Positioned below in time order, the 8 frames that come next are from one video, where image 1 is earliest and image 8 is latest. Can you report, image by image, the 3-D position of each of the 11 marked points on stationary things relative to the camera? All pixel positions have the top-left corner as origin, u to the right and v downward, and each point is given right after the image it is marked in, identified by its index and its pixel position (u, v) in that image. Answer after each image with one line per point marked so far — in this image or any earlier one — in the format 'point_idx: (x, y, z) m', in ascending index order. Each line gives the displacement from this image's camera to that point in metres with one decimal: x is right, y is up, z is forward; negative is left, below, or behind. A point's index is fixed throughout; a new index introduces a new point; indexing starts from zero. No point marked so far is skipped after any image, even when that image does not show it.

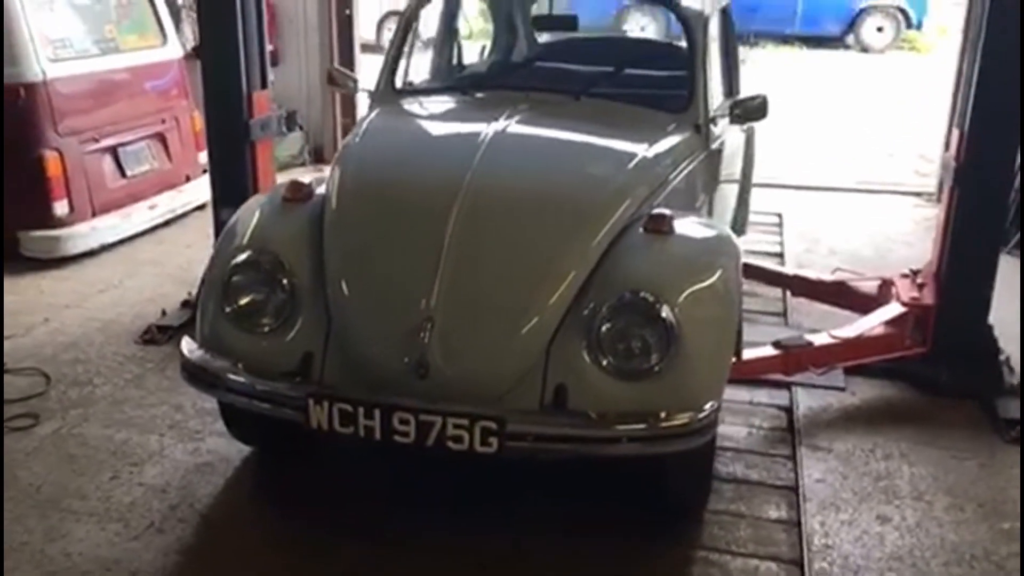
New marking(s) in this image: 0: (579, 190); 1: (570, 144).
0: (+0.2, +0.3, +2.7) m
1: (+0.2, +0.4, +2.9) m
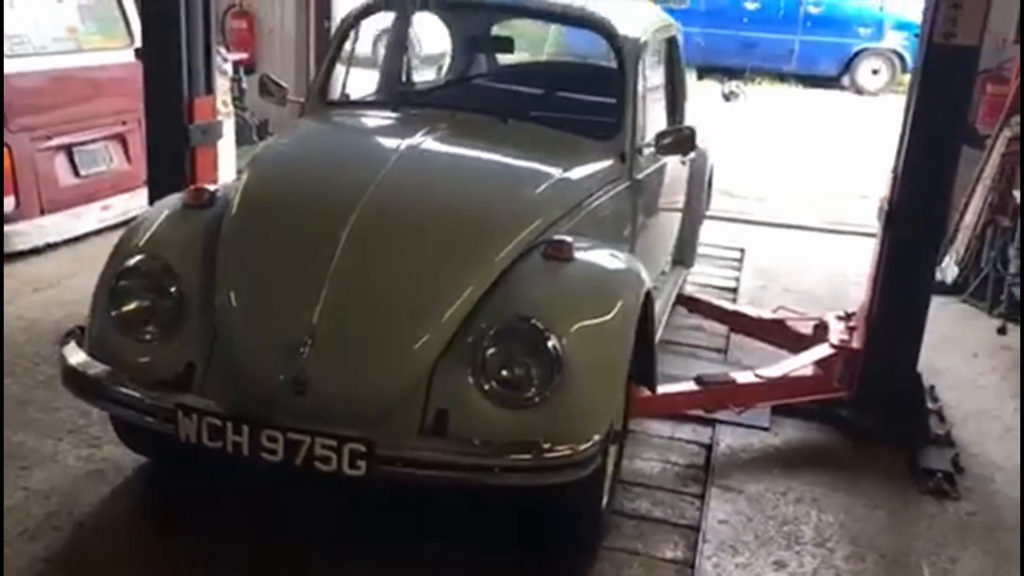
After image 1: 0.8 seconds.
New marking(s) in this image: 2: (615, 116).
0: (-0.1, +0.2, +2.6) m
1: (-0.1, +0.4, +2.8) m
2: (+0.3, +0.6, +3.2) m
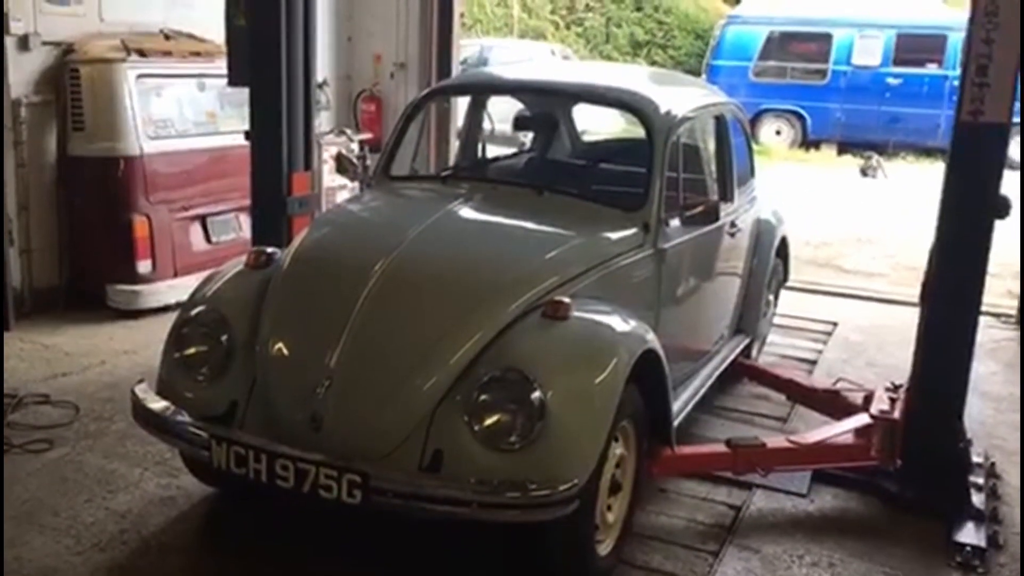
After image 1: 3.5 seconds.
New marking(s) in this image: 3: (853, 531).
0: (0.0, +0.1, +2.9) m
1: (0.0, +0.2, +3.1) m
2: (+0.5, +0.4, +3.4) m
3: (+1.2, -0.8, +3.3) m
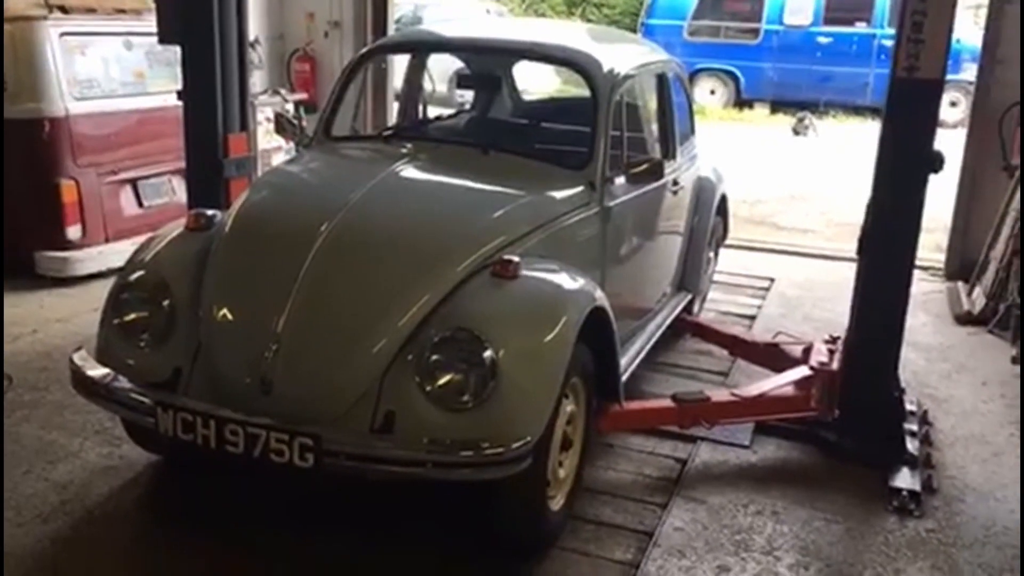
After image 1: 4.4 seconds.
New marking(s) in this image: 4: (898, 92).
0: (-0.2, +0.2, +2.9) m
1: (-0.2, +0.3, +3.1) m
2: (+0.3, +0.5, +3.4) m
3: (+1.0, -0.7, +3.4) m
4: (+1.3, +0.7, +3.3) m
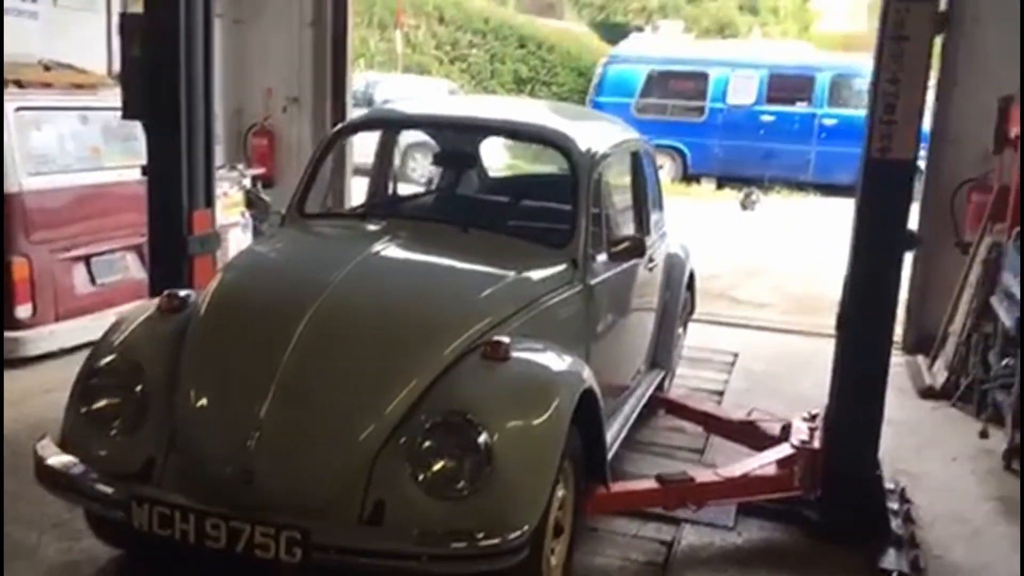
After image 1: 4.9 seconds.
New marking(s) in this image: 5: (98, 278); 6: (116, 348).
0: (-0.2, -0.1, +2.8) m
1: (-0.2, +0.1, +3.0) m
2: (+0.2, +0.2, +3.4) m
3: (+0.9, -1.0, +3.4) m
4: (+1.3, +0.4, +3.4) m
5: (-2.4, +0.1, +5.7) m
6: (-1.1, -0.2, +2.8) m
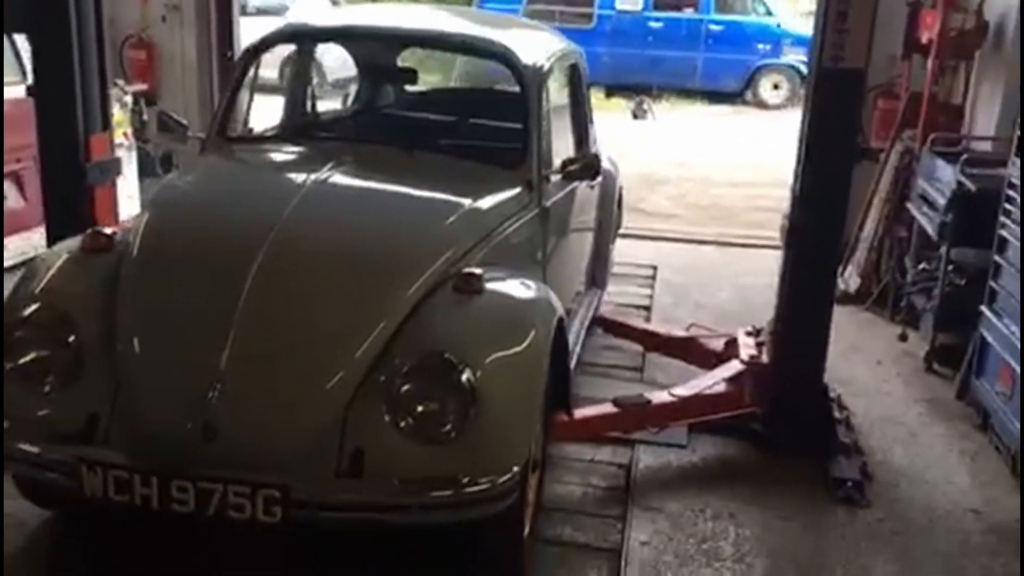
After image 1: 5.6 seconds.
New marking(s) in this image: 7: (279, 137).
0: (-0.3, +0.1, +2.6) m
1: (-0.4, +0.3, +2.8) m
2: (0.0, +0.5, +3.2) m
3: (+0.8, -0.7, +3.4) m
4: (+1.1, +0.7, +3.3) m
5: (-2.9, +0.4, +5.2) m
6: (-1.2, 0.0, +2.5) m
7: (-0.8, +0.5, +3.4) m
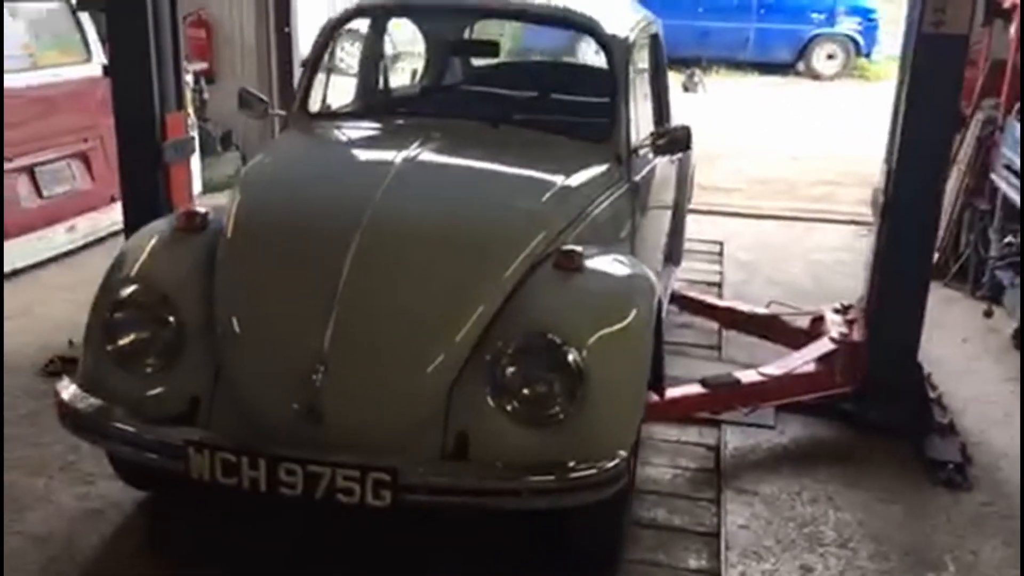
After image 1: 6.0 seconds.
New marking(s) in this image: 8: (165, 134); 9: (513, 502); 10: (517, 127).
0: (-0.1, +0.2, +2.6) m
1: (-0.1, +0.3, +2.7) m
2: (+0.3, +0.6, +3.2) m
3: (+1.1, -0.6, +3.3) m
4: (+1.4, +0.8, +3.2) m
5: (-2.5, +0.5, +5.2) m
6: (-1.0, 0.0, +2.5) m
7: (-0.5, +0.6, +3.3) m
8: (-1.4, +0.6, +3.9) m
9: (0.0, -0.5, +2.2) m
10: (0.0, +0.5, +3.1) m
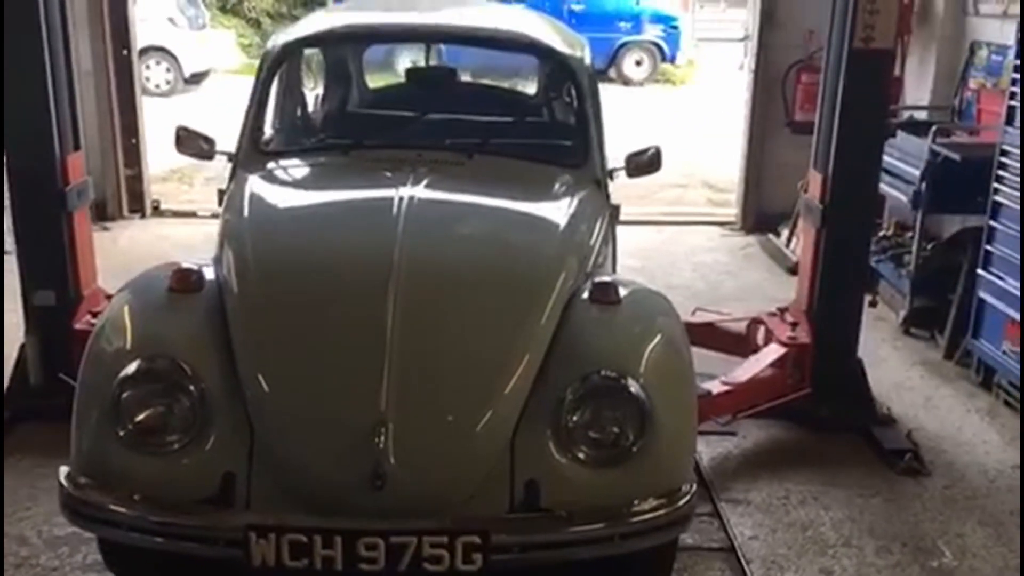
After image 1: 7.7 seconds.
0: (0.0, +0.1, +2.5) m
1: (-0.1, +0.2, +2.7) m
2: (+0.2, +0.5, +3.1) m
3: (+1.0, -0.6, +3.4) m
4: (+1.2, +0.8, +3.4) m
5: (-3.0, +0.2, +4.6) m
6: (-0.9, -0.1, +2.2) m
7: (-0.7, +0.5, +3.2) m
8: (-1.6, +0.4, +3.5) m
9: (+0.2, -0.6, +2.1) m
10: (-0.1, +0.4, +3.0) m
